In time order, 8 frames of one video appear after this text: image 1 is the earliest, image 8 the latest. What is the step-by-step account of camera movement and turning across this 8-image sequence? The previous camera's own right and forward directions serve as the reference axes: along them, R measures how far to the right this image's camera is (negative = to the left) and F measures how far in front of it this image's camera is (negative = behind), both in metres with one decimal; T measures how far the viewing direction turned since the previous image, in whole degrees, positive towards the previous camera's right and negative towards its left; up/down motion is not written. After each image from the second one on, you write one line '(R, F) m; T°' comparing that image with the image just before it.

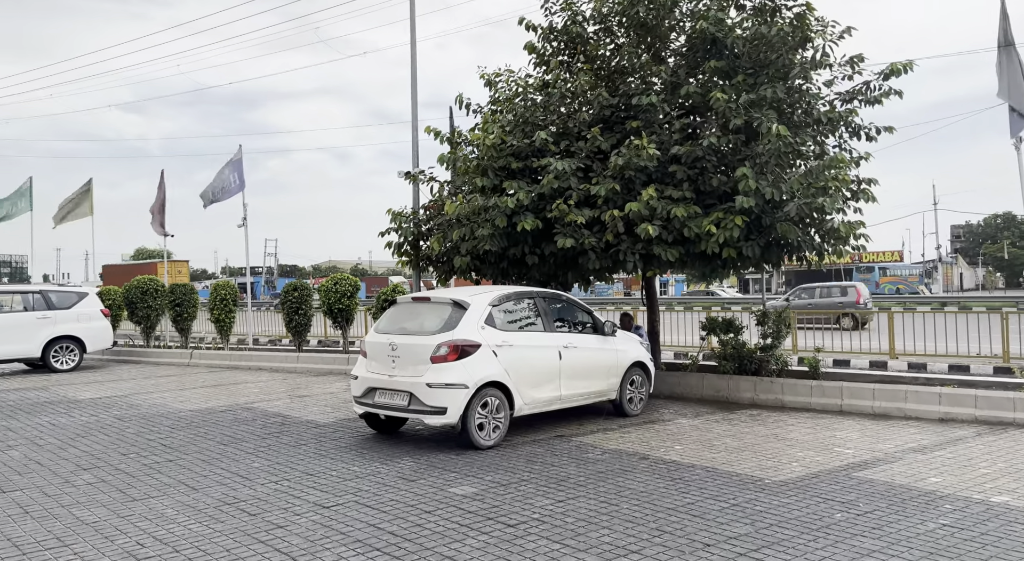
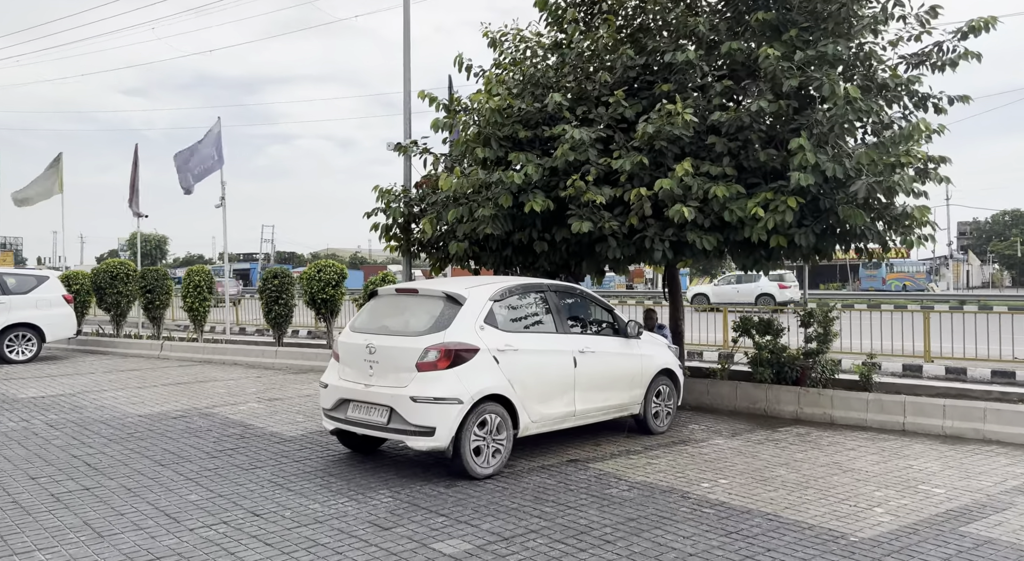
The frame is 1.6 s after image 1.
(-0.1, +1.7) m; 0°
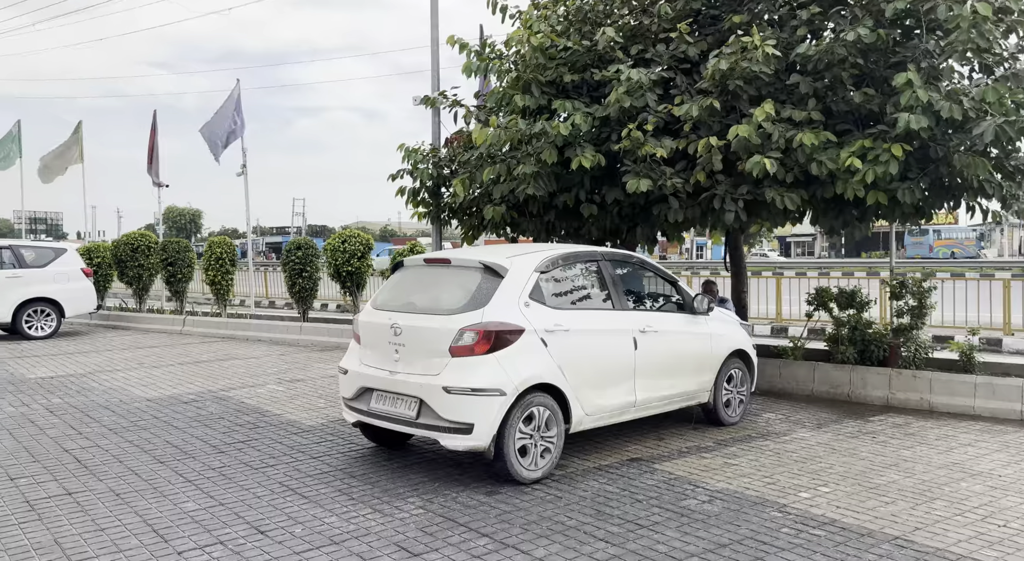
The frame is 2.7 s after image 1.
(-0.1, +1.2) m; -2°
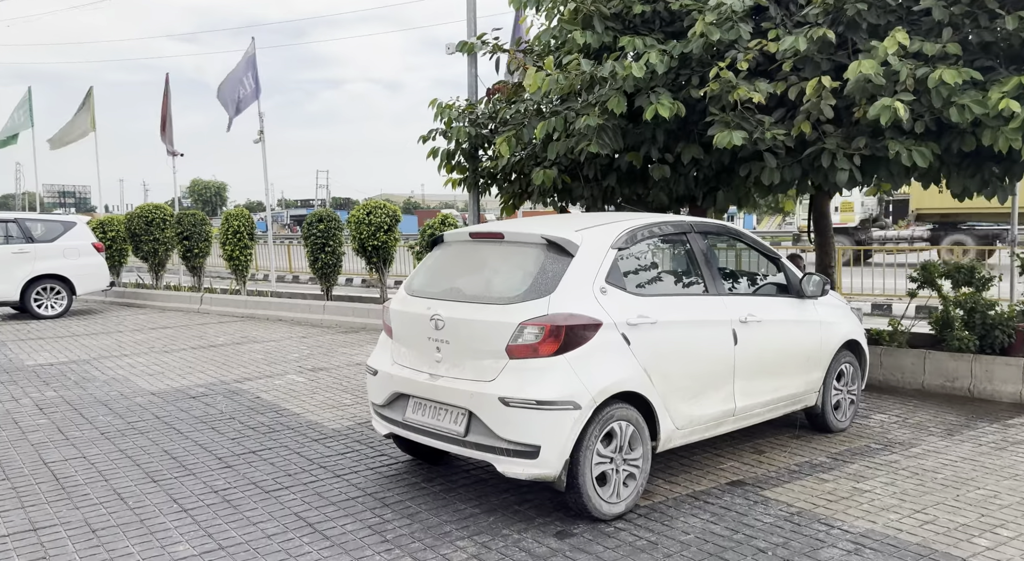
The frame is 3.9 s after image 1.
(-0.3, +1.3) m; -2°
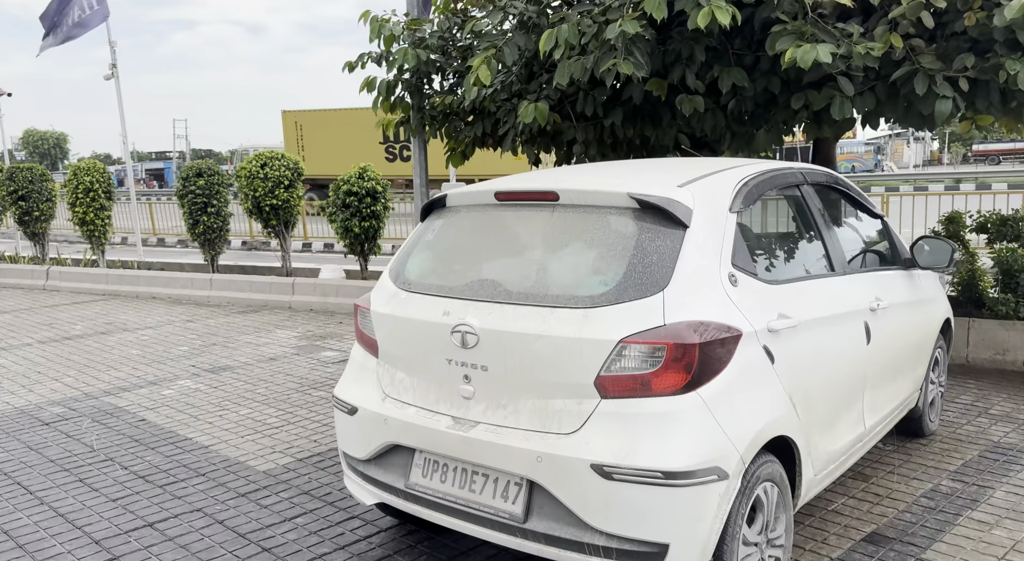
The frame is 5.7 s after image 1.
(-0.7, +1.8) m; +9°
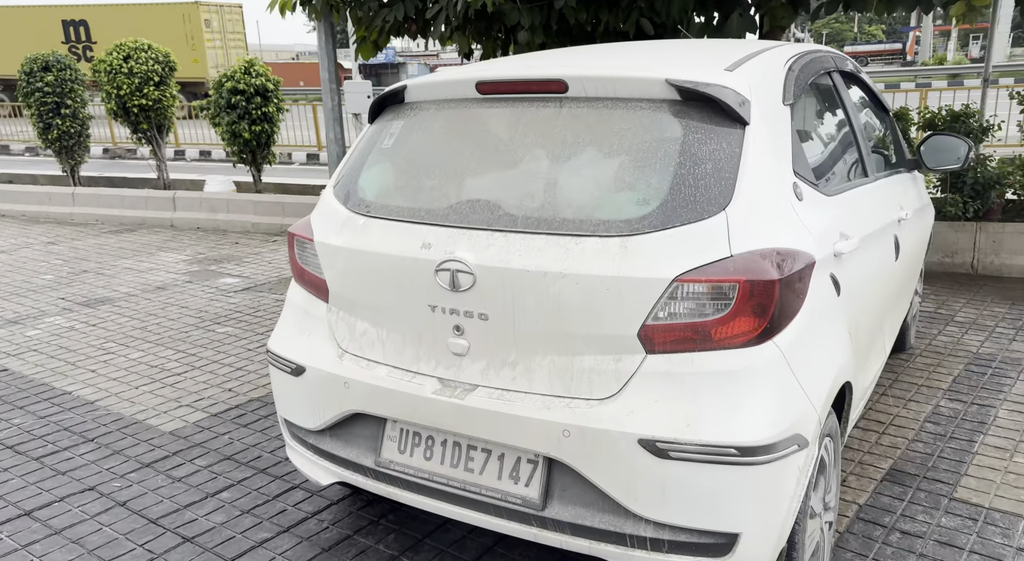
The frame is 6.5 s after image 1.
(-0.3, +0.8) m; +8°
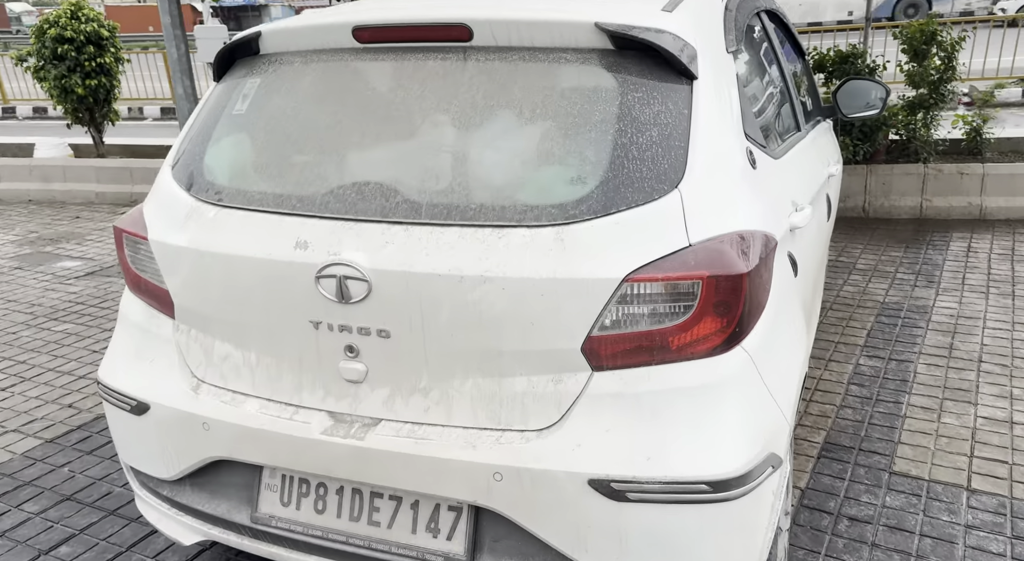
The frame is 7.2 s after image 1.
(0.0, +0.5) m; +8°
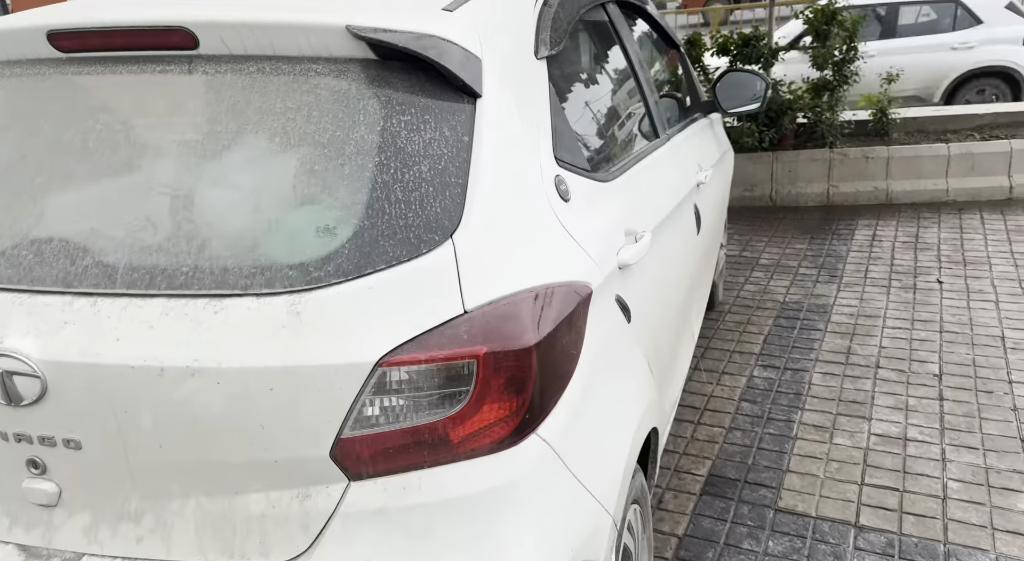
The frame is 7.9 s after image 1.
(+0.4, +0.4) m; +4°
